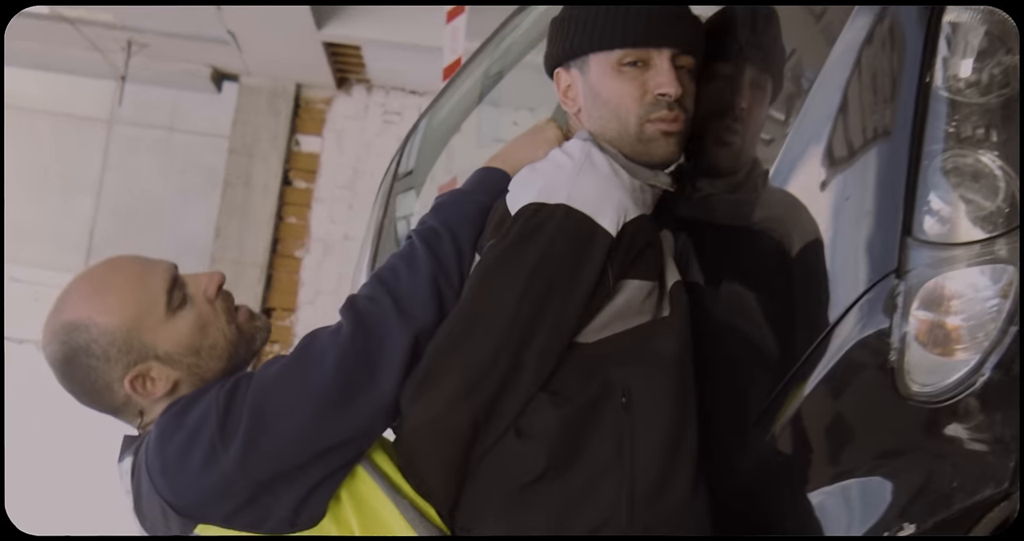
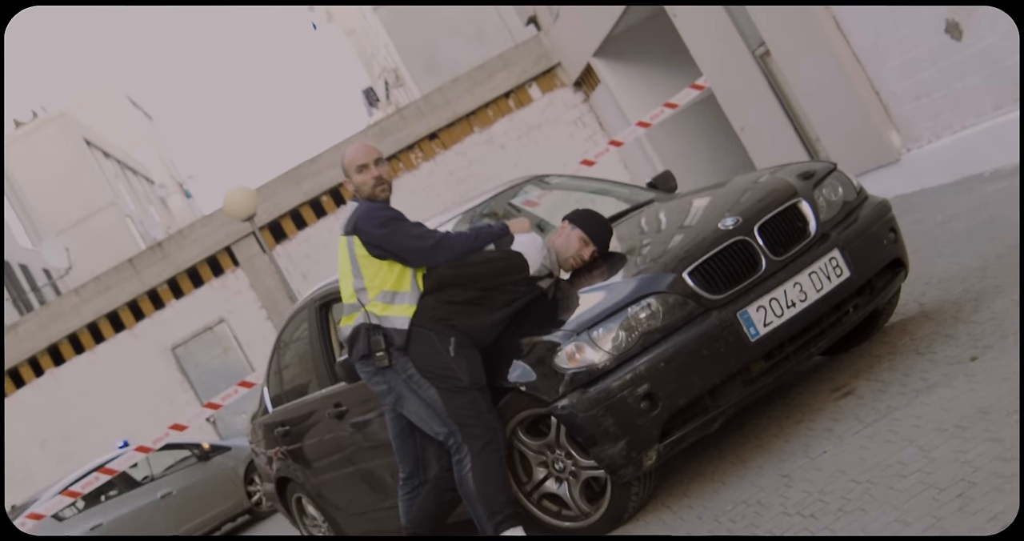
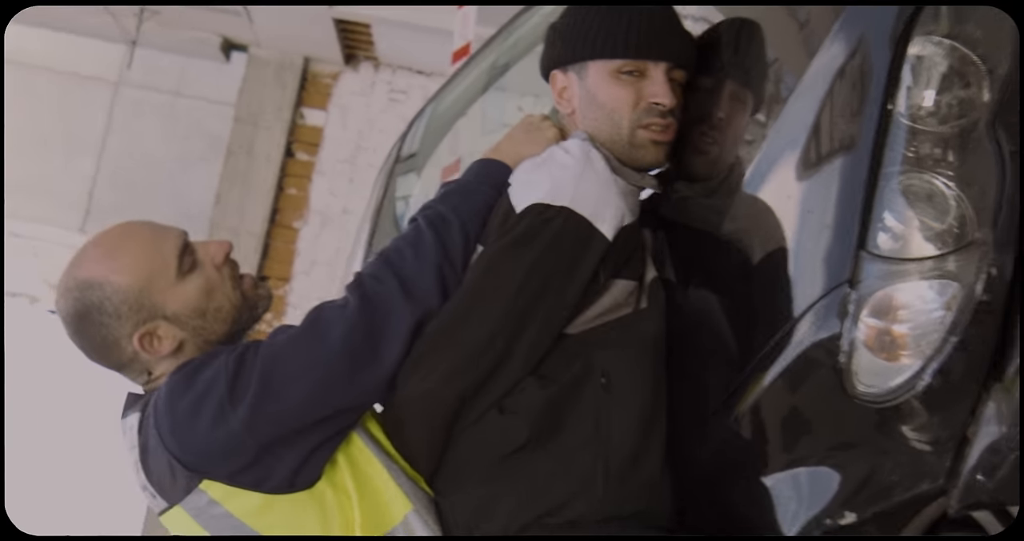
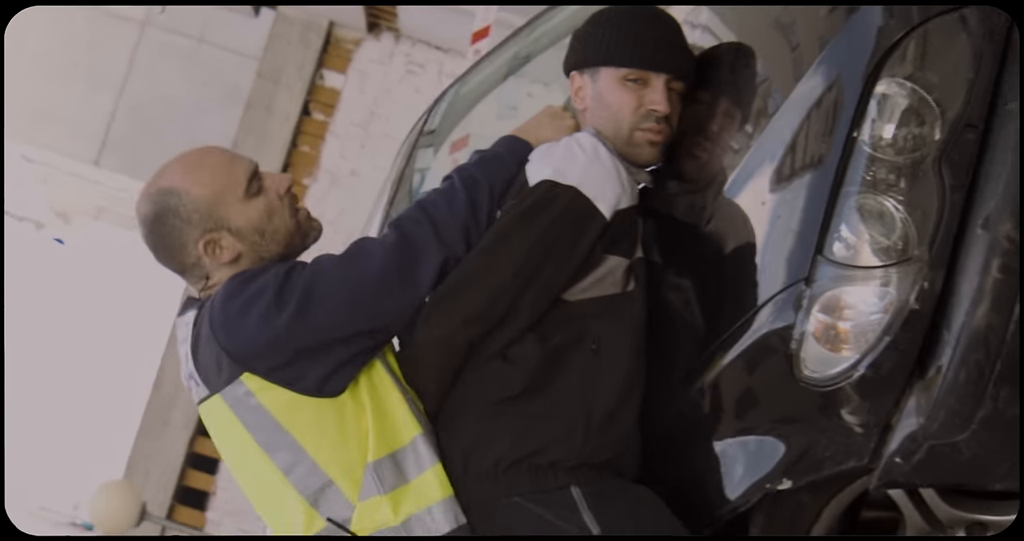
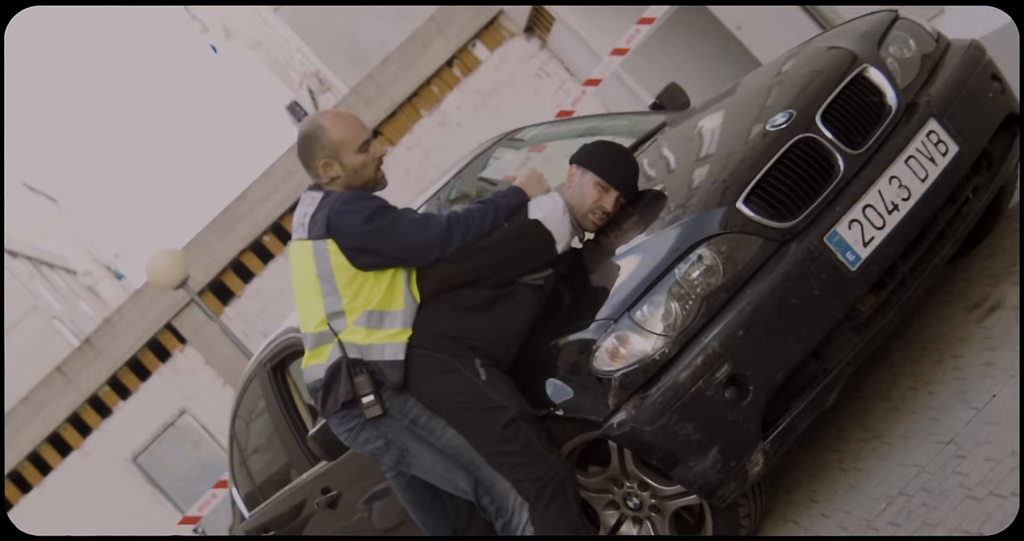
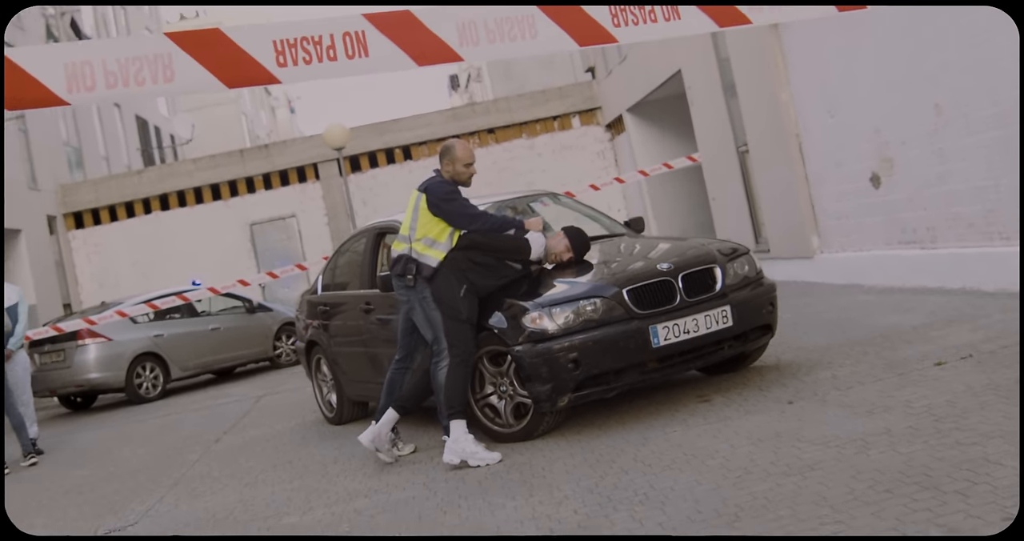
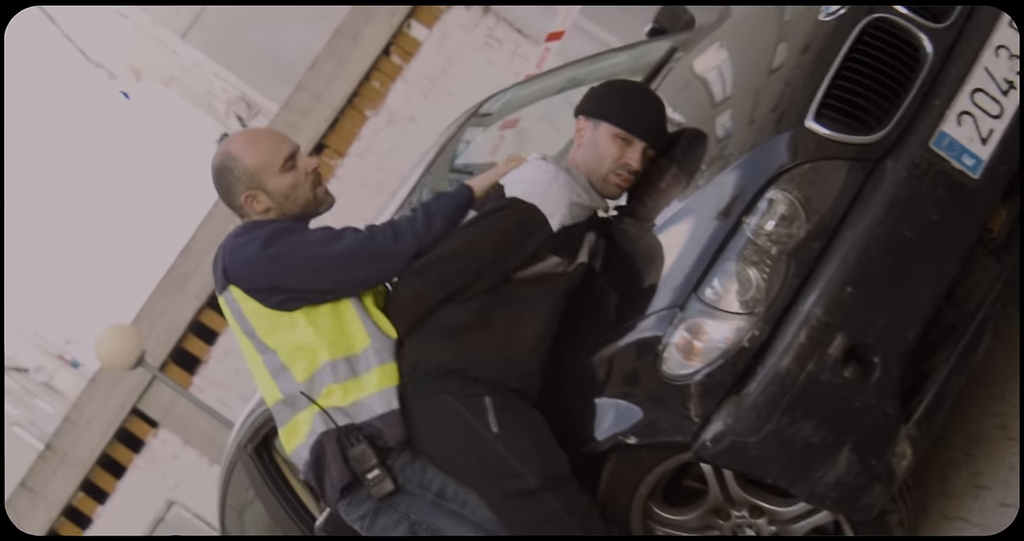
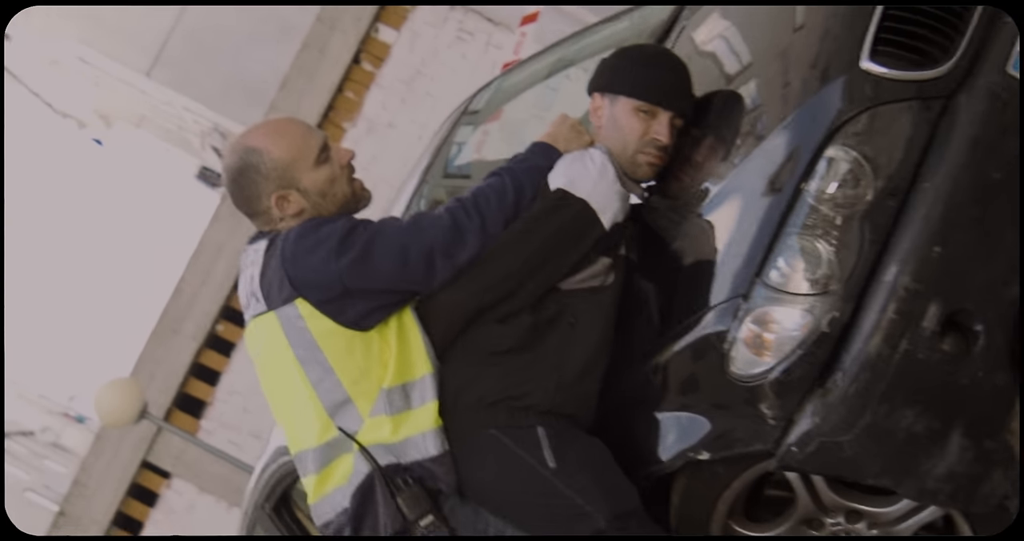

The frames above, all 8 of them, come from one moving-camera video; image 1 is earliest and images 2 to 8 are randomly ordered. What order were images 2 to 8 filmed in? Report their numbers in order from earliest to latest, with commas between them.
3, 4, 8, 7, 5, 2, 6
